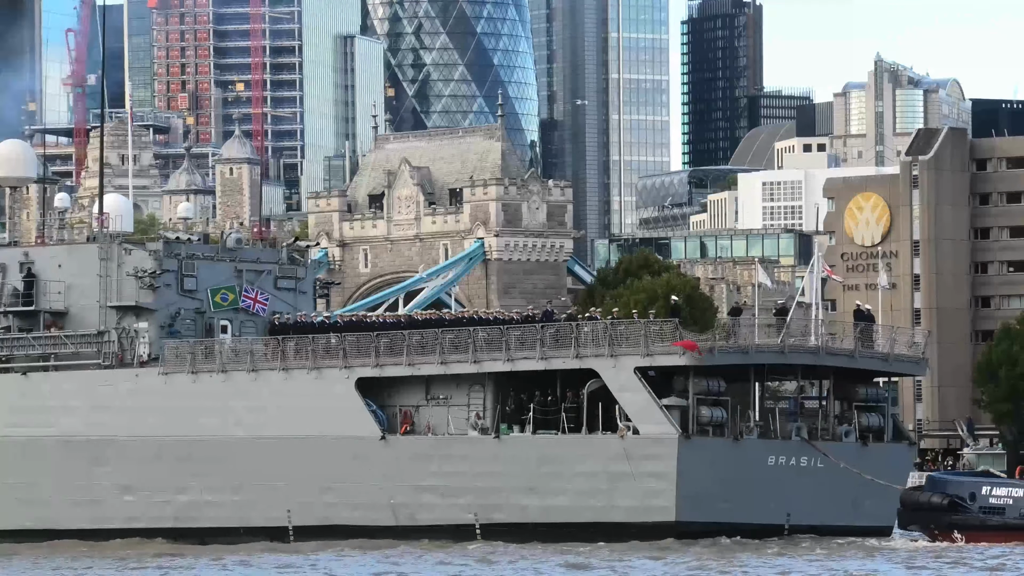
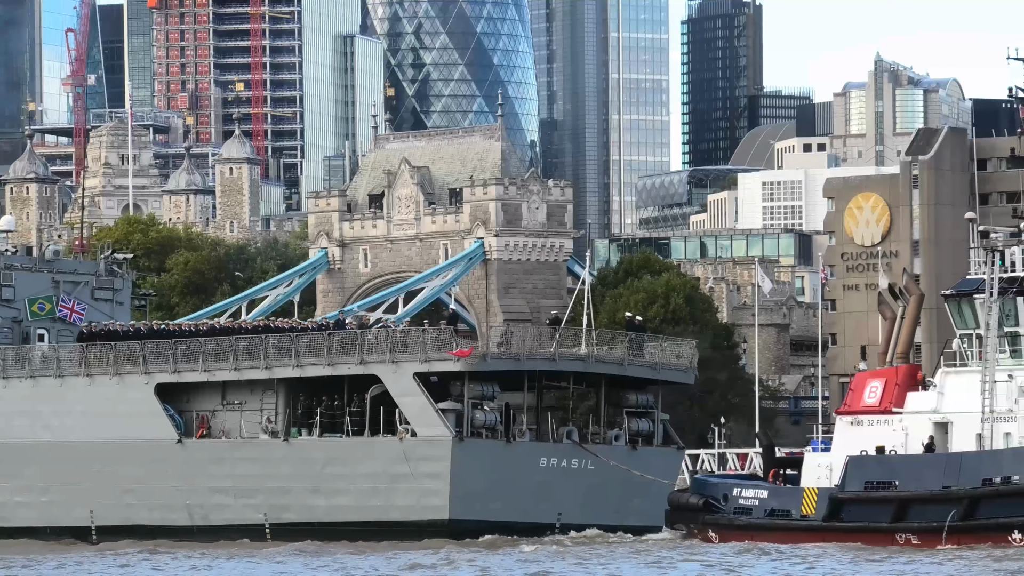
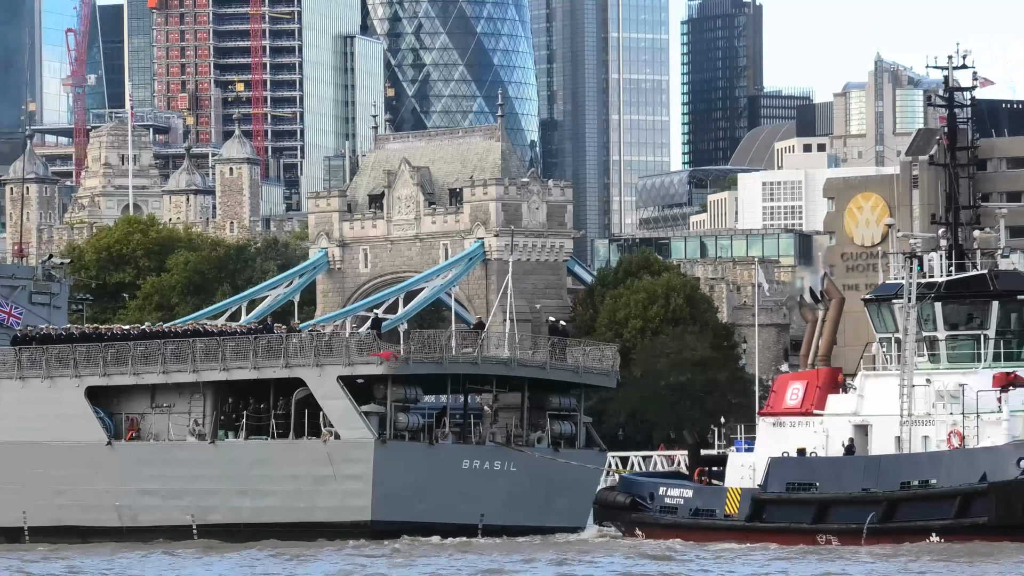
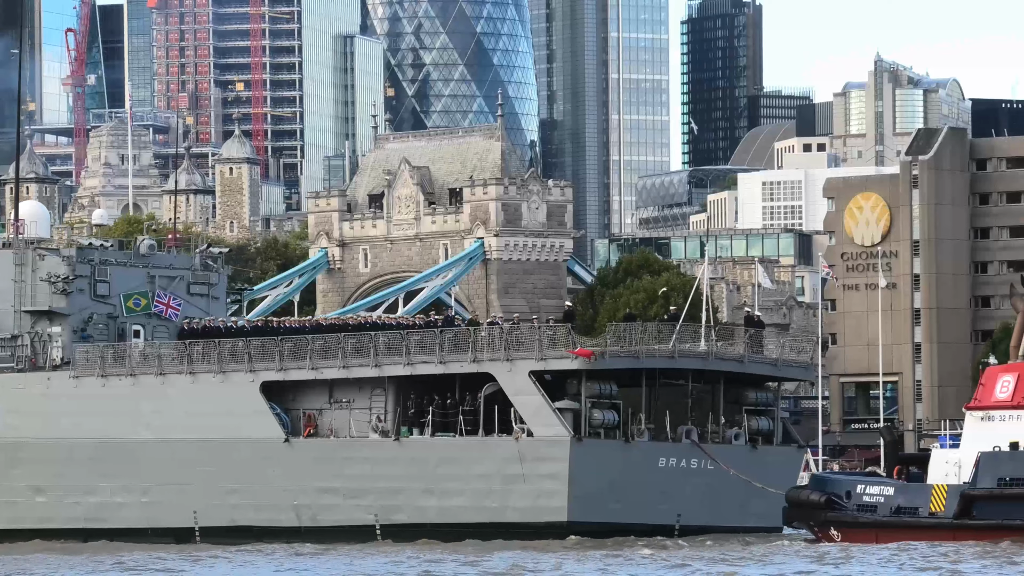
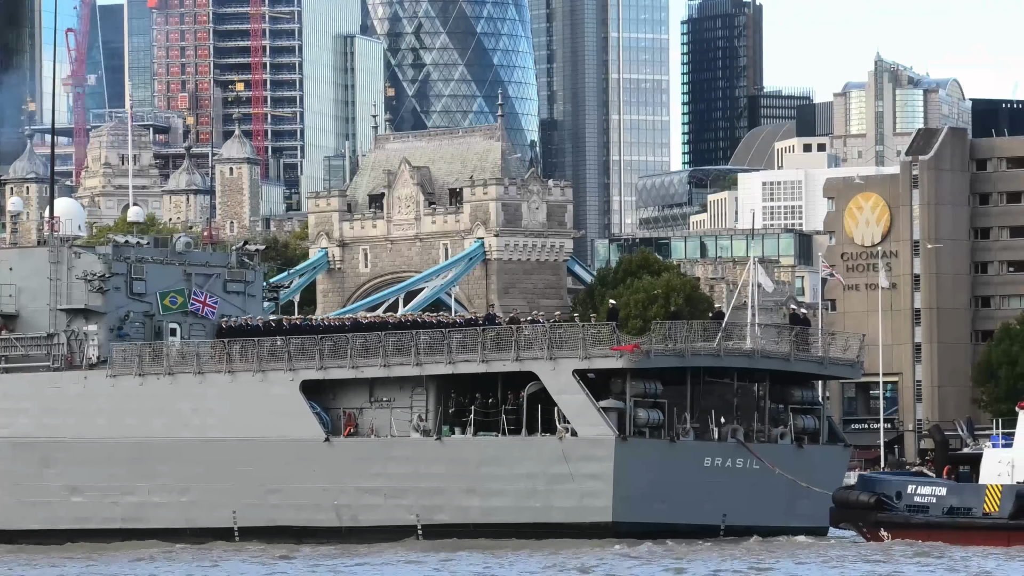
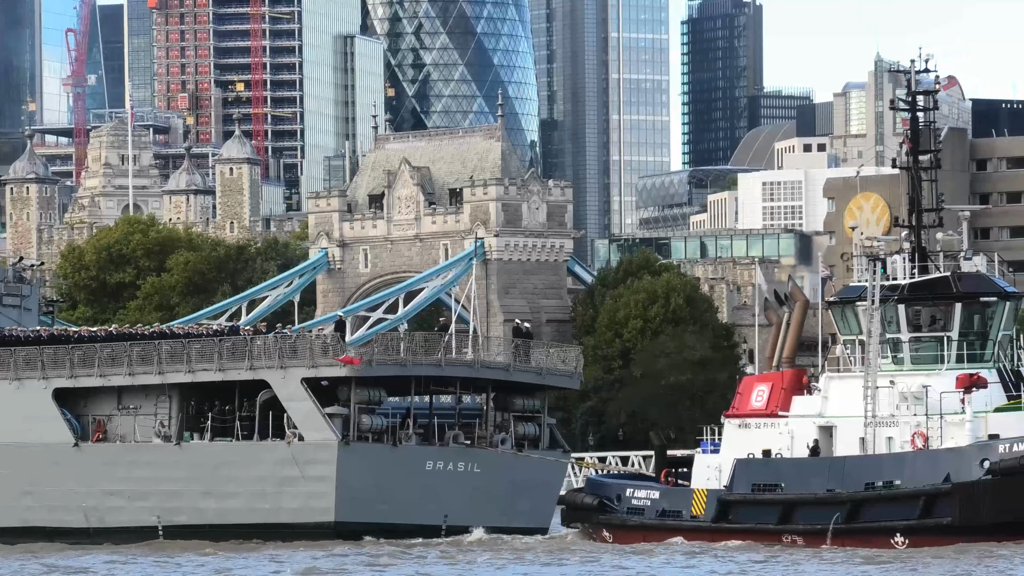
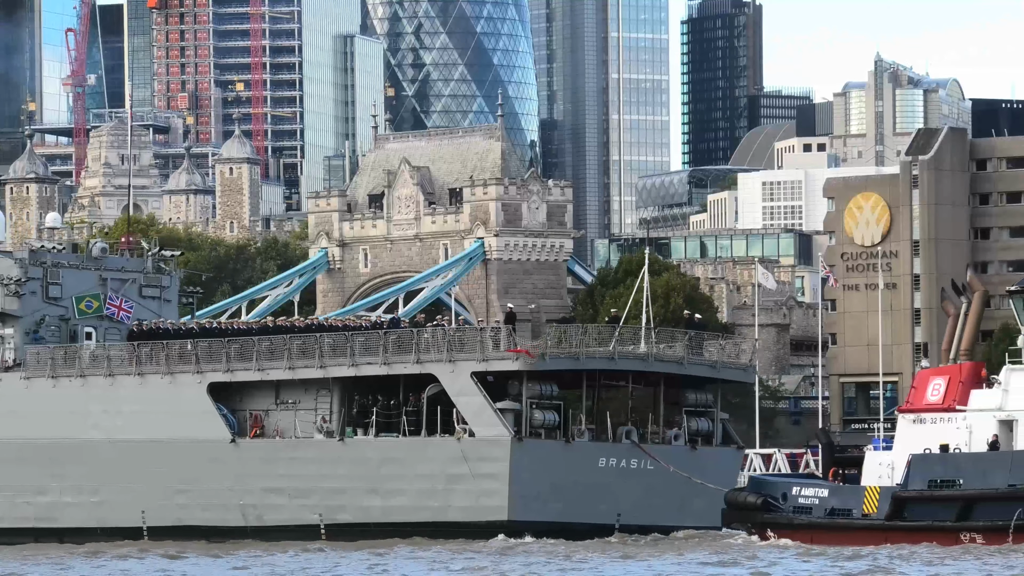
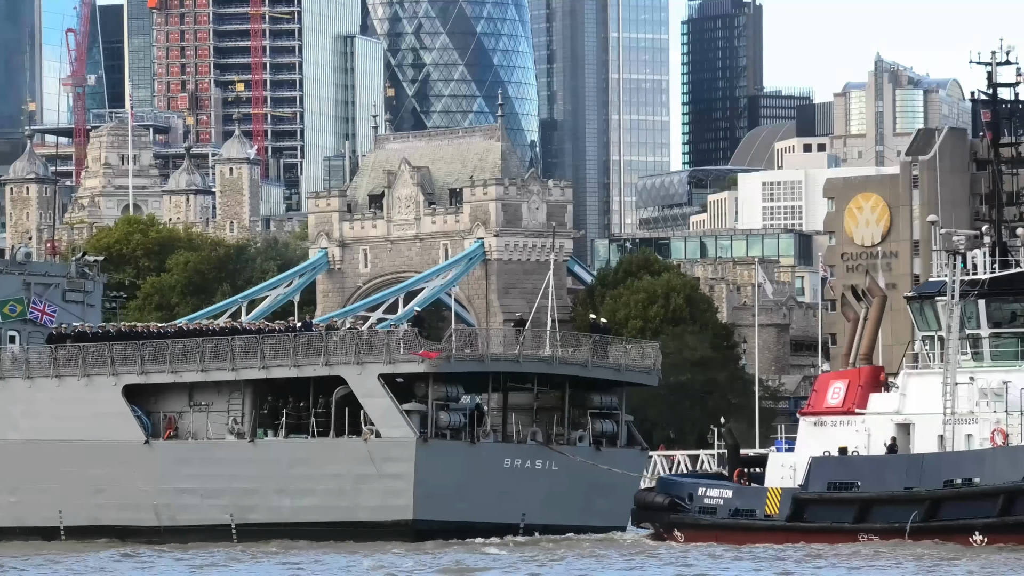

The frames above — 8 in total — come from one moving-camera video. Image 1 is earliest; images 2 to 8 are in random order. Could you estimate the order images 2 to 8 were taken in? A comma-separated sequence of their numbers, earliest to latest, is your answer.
5, 4, 7, 2, 8, 3, 6
